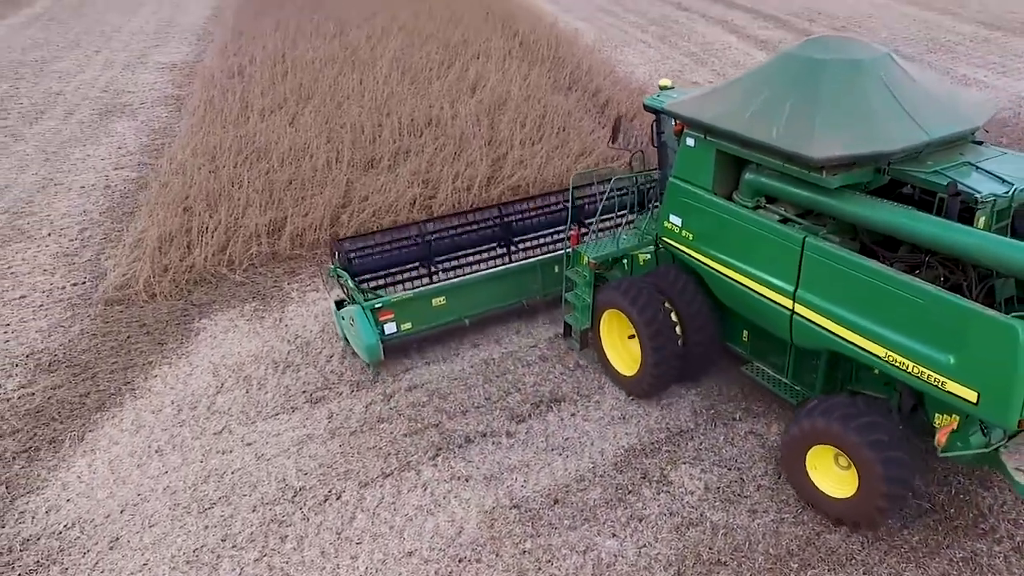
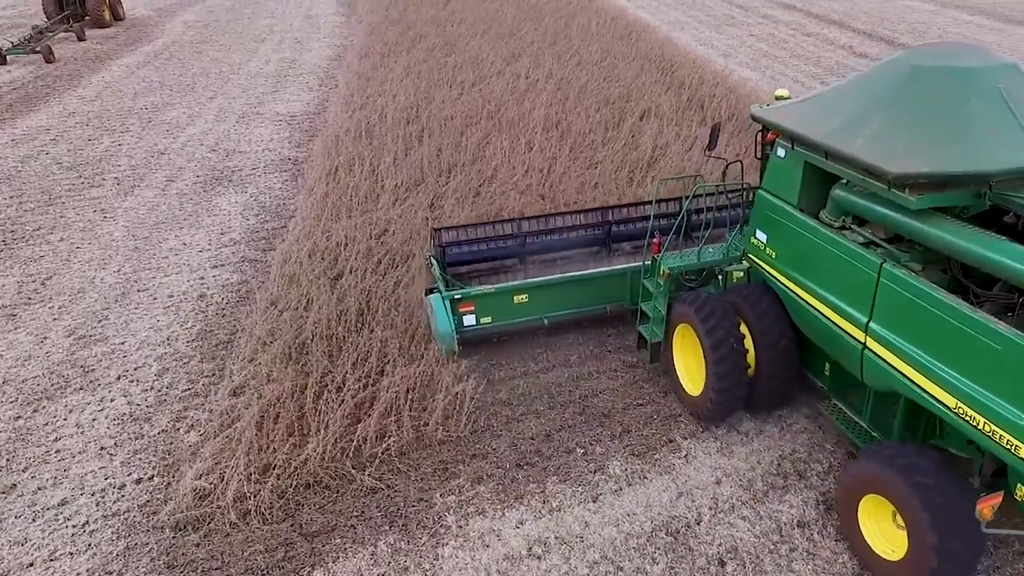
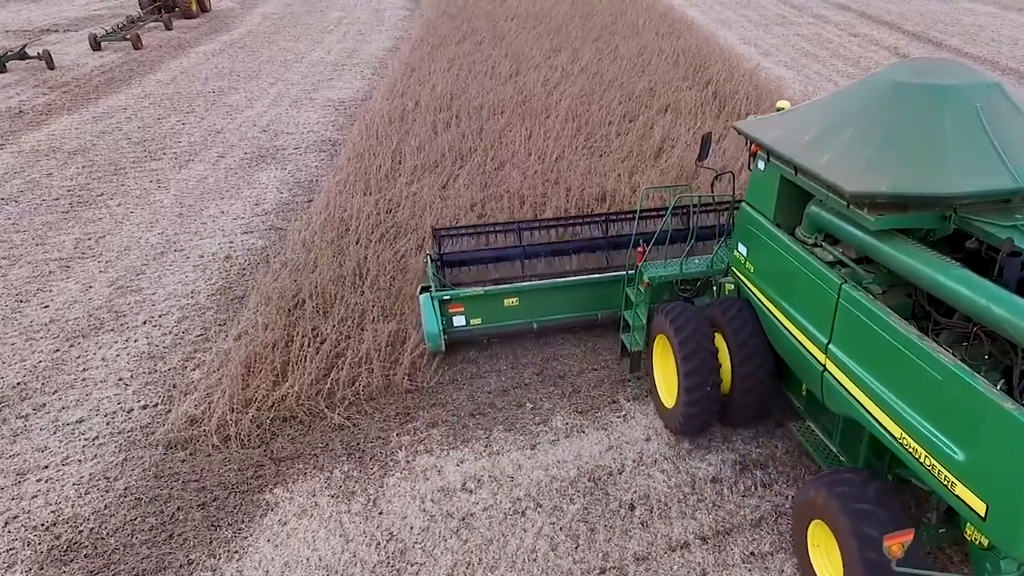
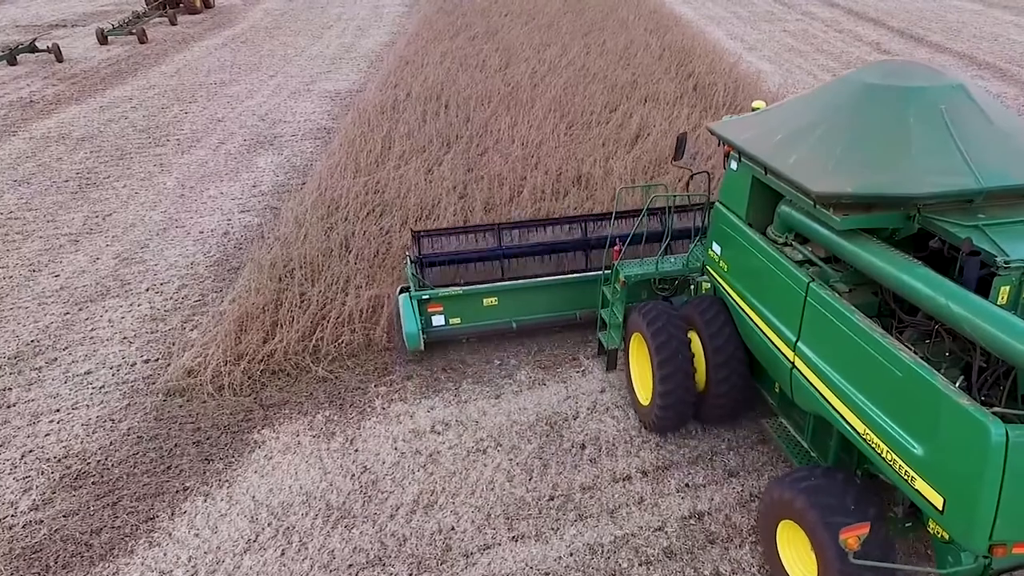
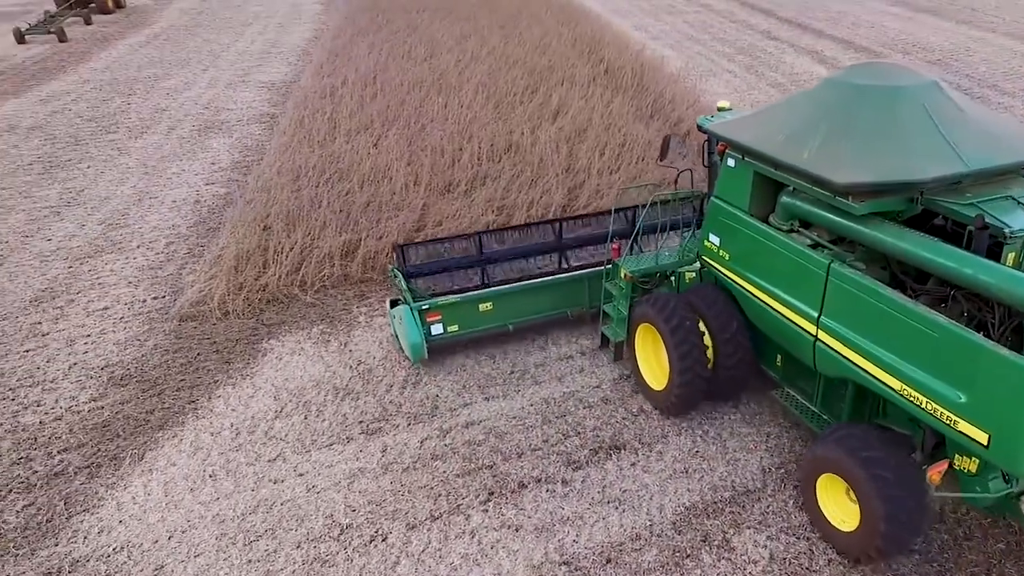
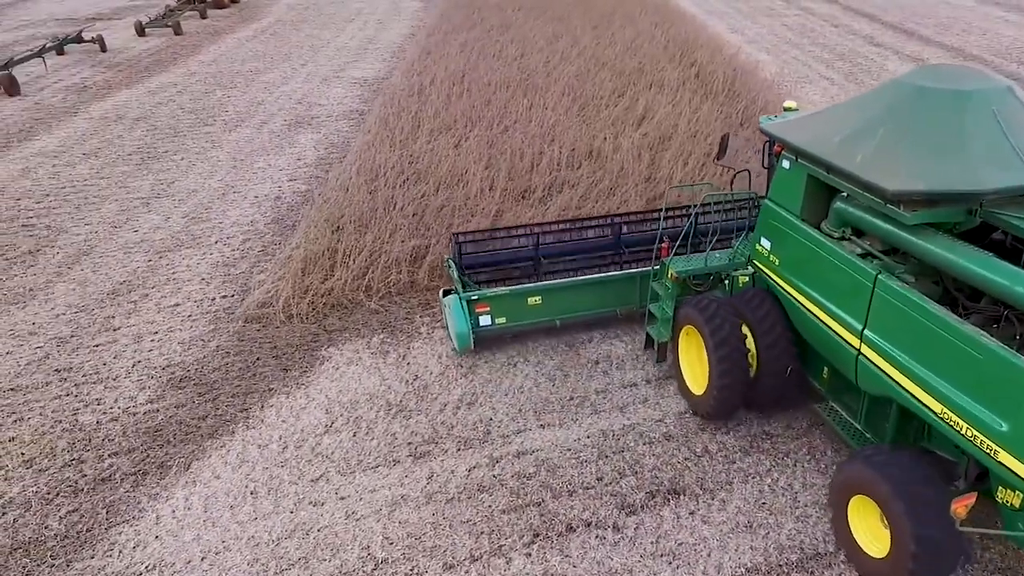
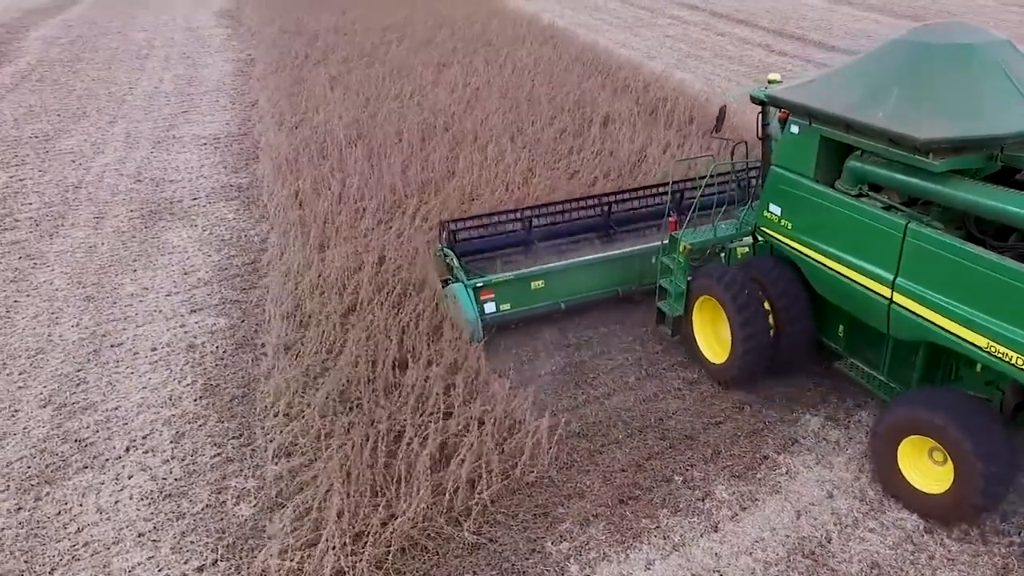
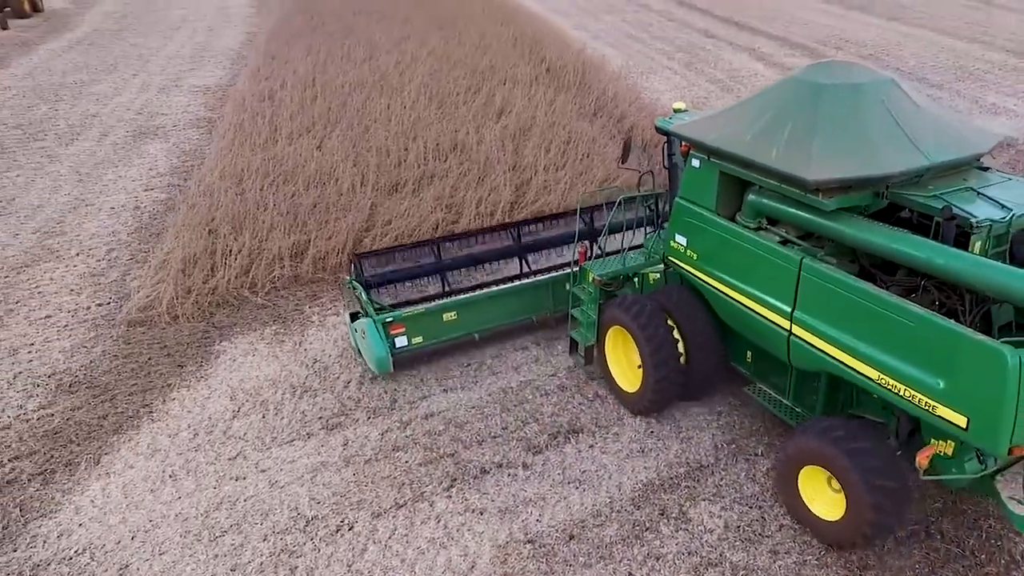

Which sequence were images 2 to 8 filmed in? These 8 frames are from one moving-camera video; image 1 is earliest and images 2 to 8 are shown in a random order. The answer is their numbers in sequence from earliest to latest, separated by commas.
8, 5, 6, 4, 3, 2, 7
